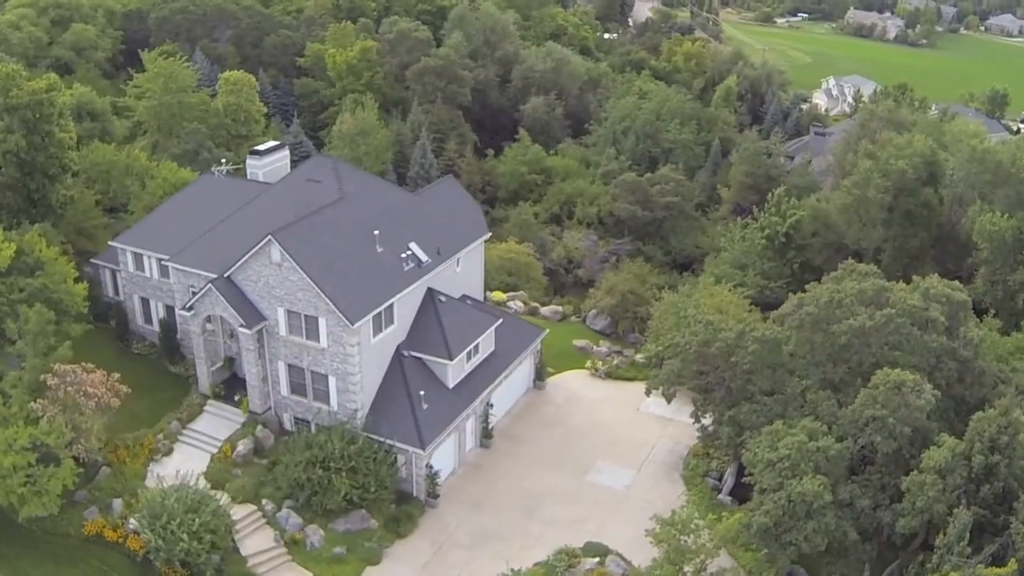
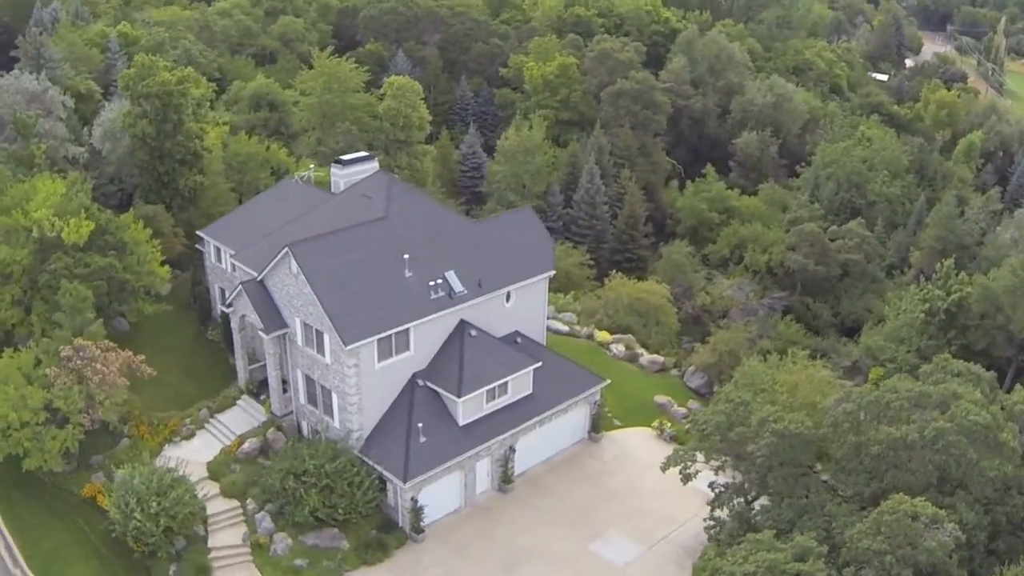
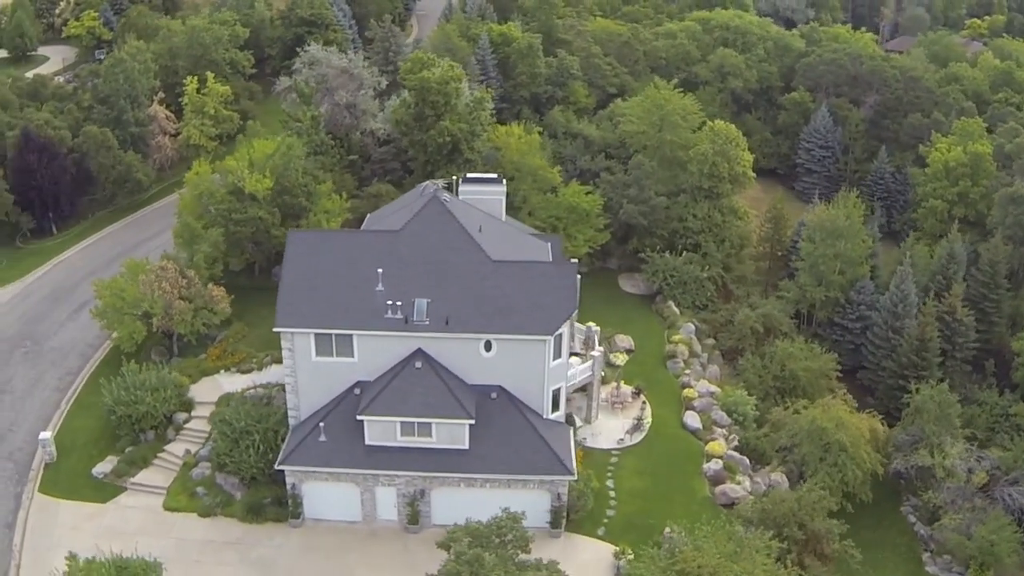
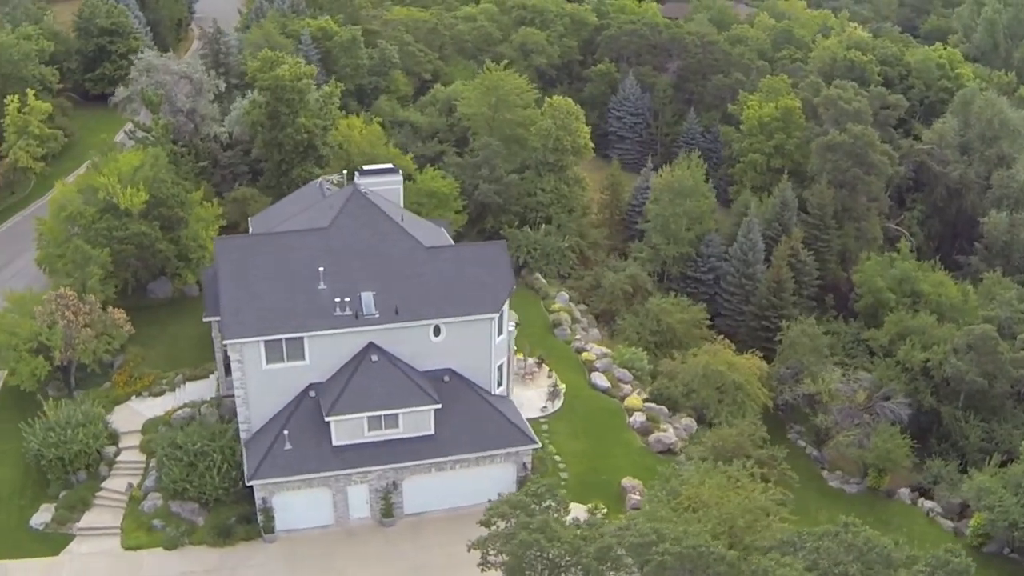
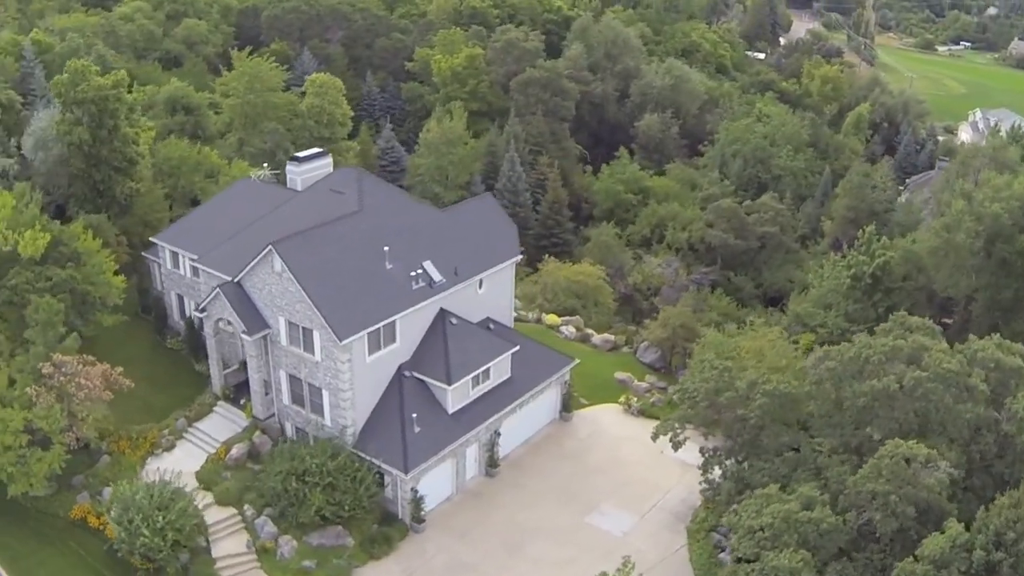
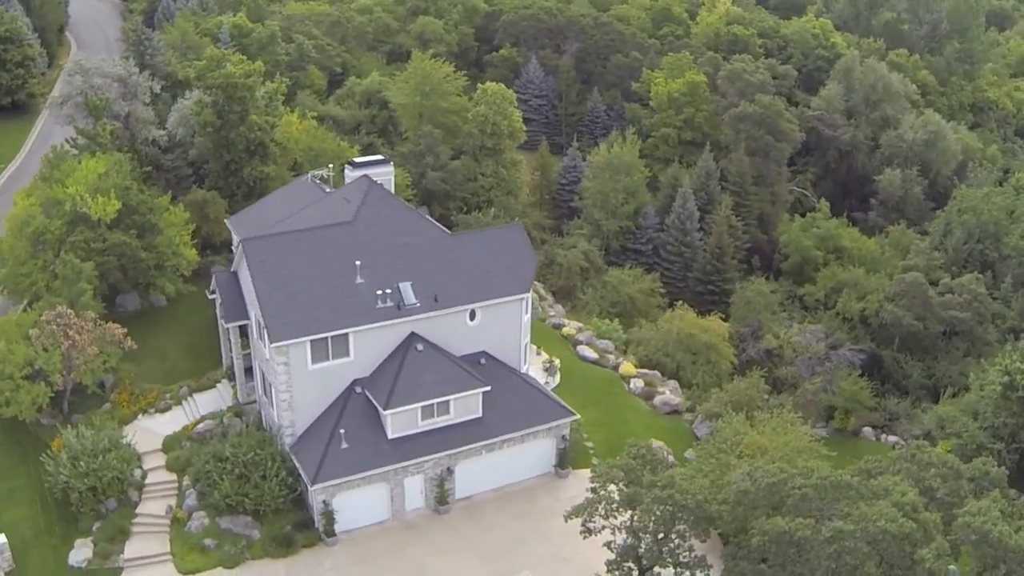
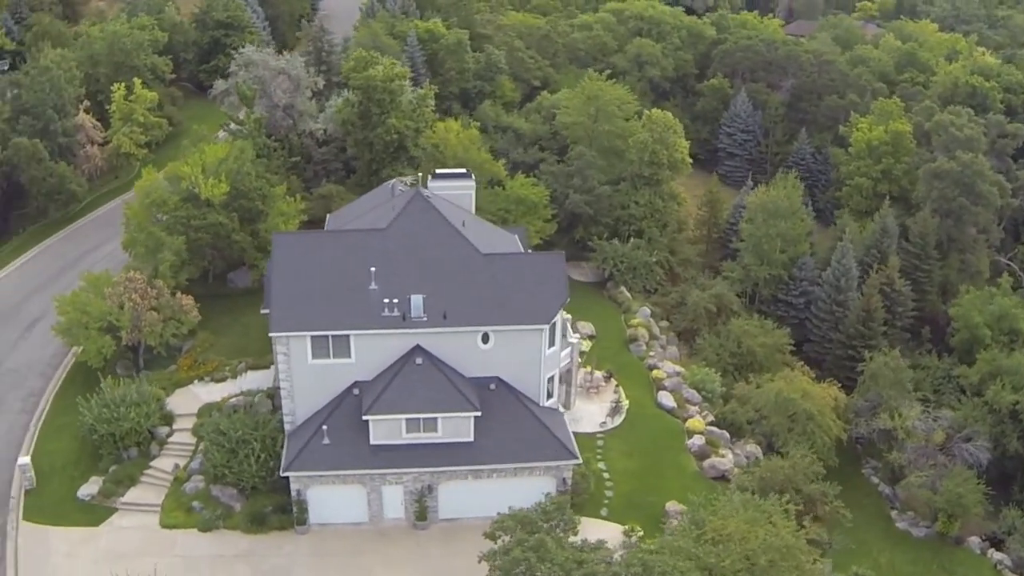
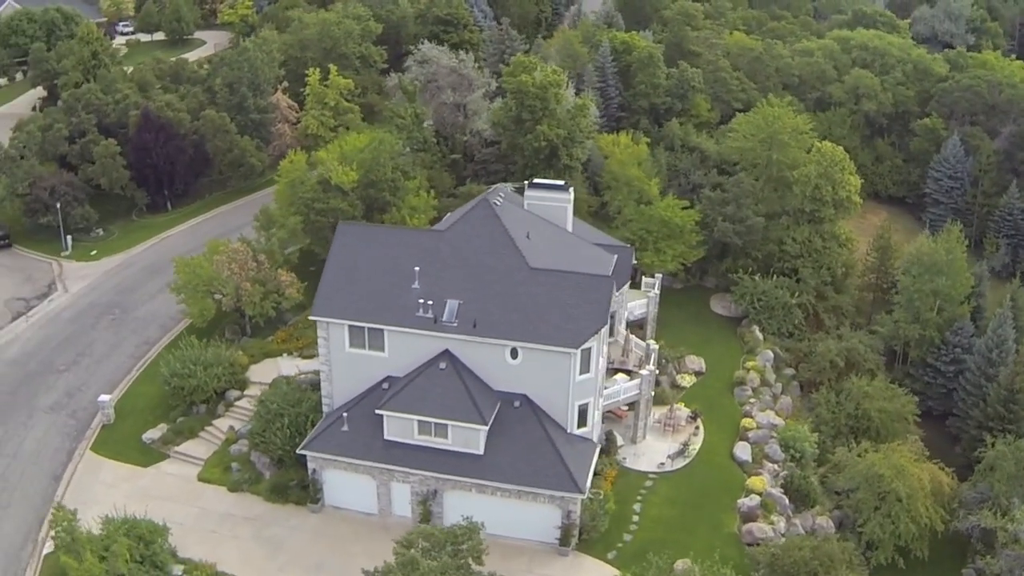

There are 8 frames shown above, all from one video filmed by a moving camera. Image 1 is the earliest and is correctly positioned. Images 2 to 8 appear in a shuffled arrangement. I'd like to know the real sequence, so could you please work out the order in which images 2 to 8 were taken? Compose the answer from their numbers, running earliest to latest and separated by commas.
5, 2, 6, 4, 7, 3, 8
